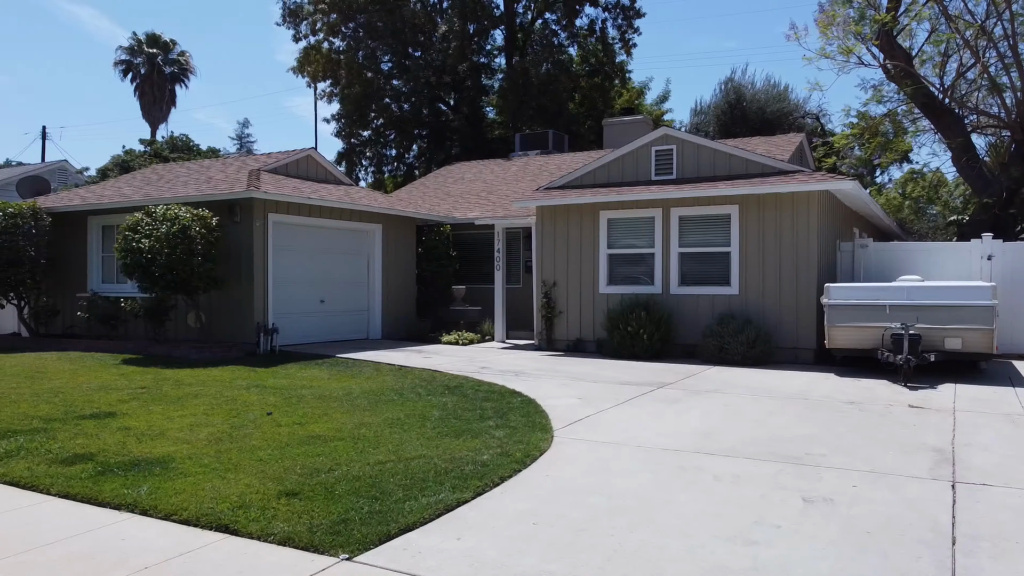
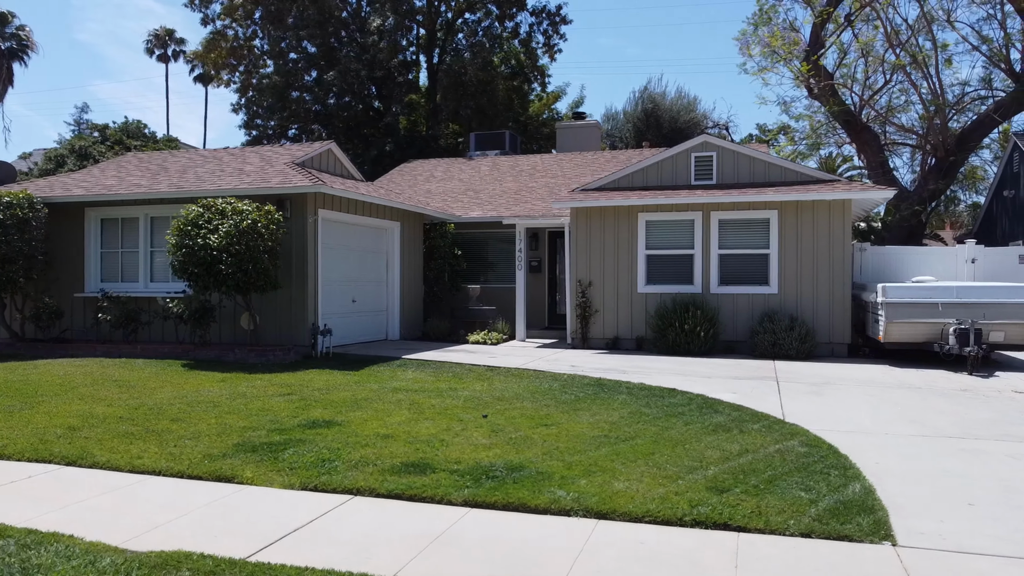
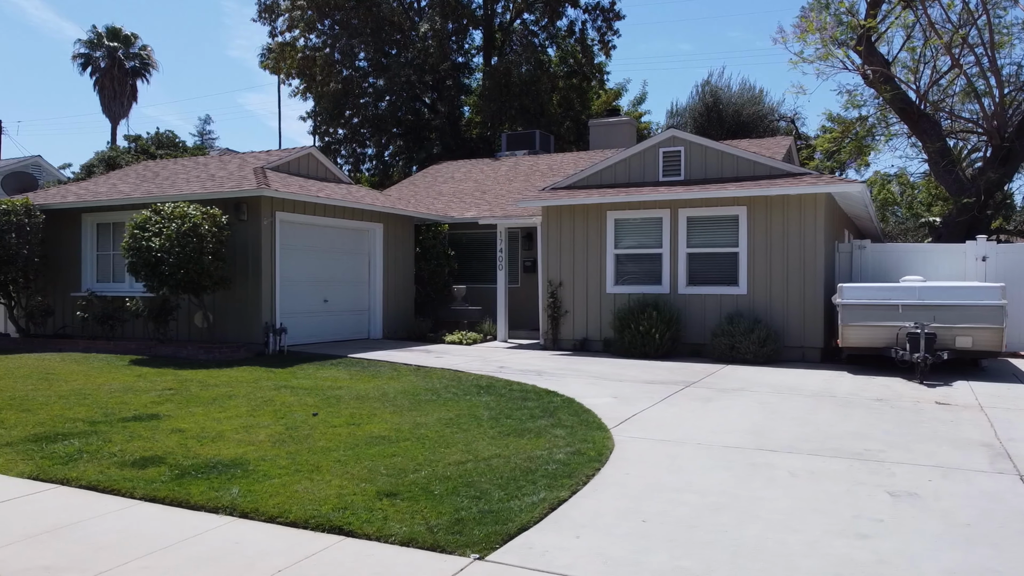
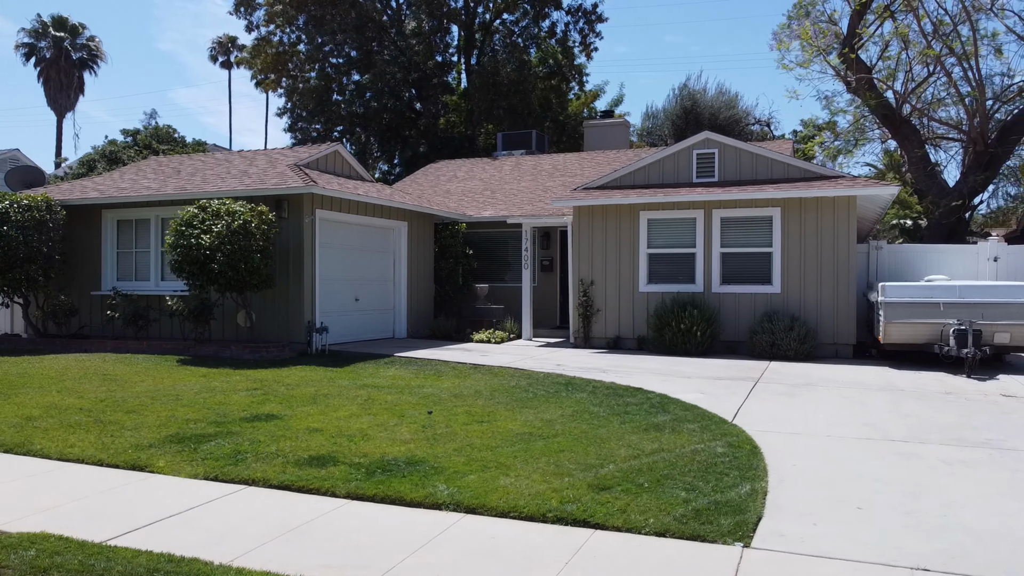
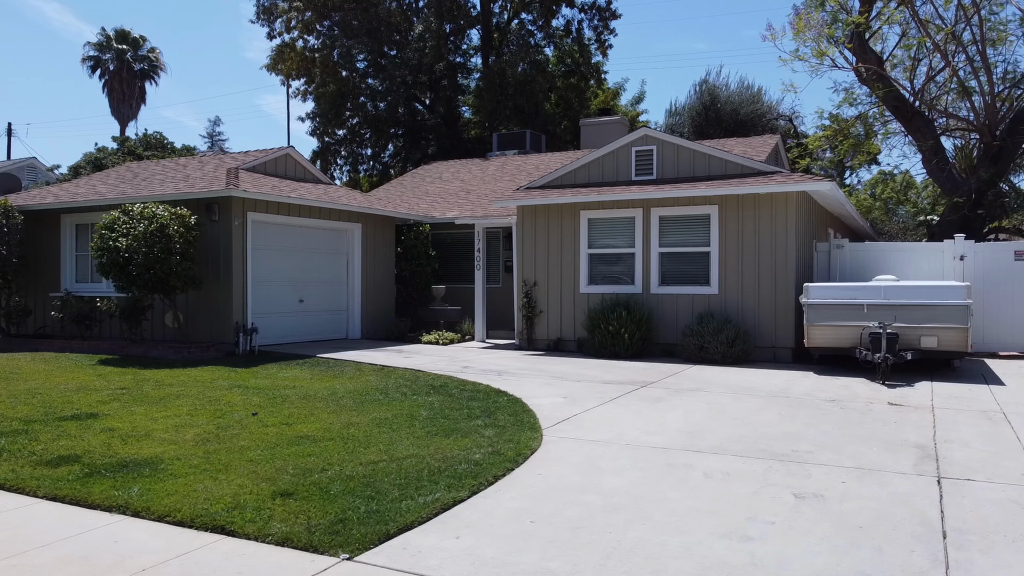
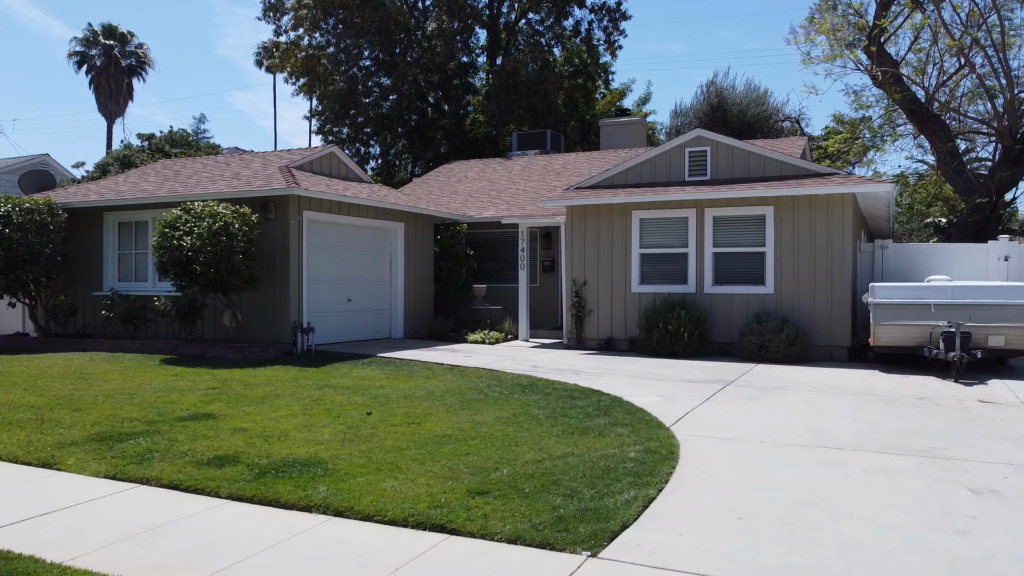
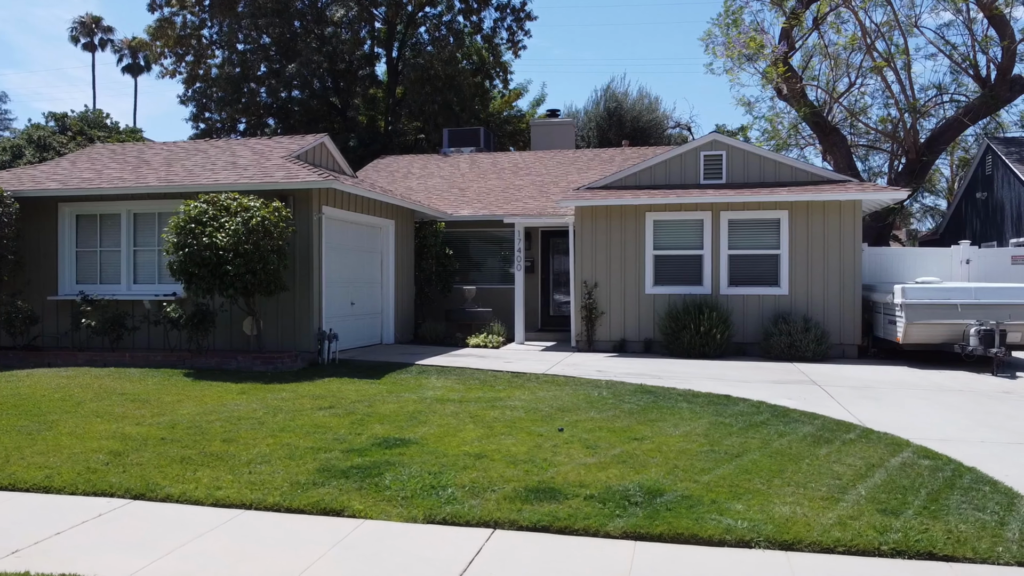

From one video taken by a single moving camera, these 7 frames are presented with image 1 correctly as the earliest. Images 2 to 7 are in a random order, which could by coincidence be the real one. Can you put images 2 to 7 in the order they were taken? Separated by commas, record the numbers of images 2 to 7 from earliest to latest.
5, 3, 6, 4, 2, 7
